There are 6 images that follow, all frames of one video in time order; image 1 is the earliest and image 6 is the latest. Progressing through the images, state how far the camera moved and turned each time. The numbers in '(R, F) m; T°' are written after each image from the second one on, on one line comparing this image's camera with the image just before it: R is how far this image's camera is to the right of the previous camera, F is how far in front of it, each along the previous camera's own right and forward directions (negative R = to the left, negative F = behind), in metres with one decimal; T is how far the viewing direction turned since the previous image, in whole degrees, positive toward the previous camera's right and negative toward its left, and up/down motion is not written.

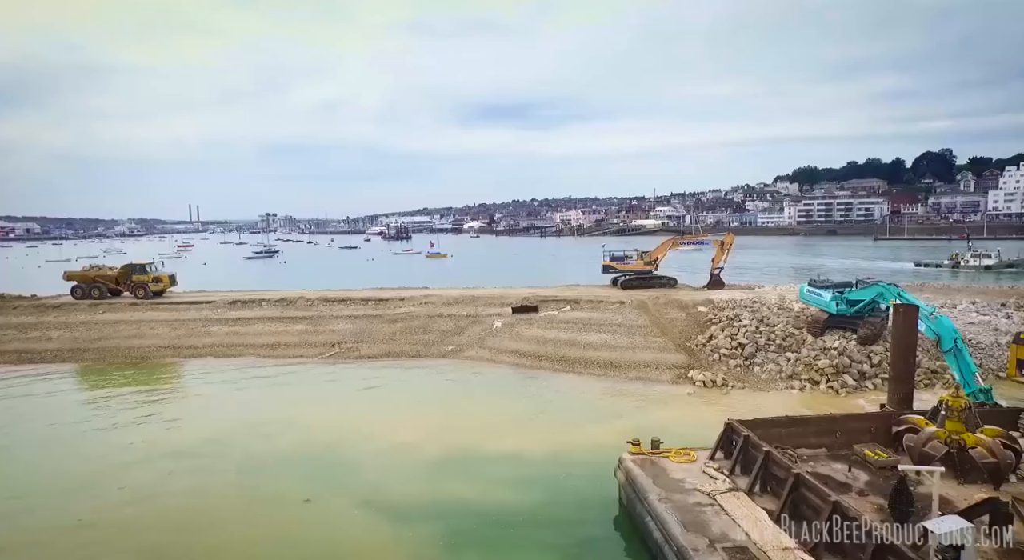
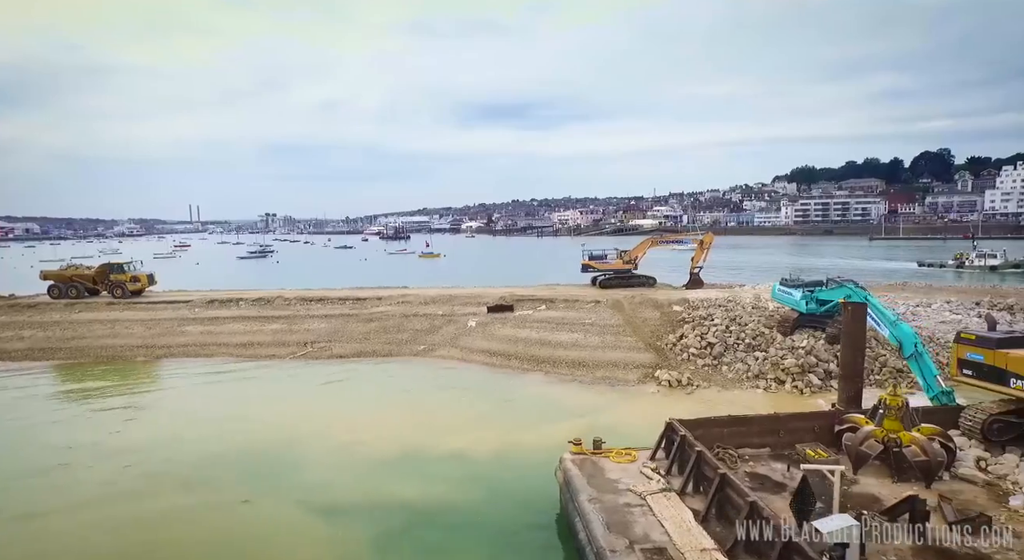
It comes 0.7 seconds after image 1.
(+1.0, +0.1) m; 0°
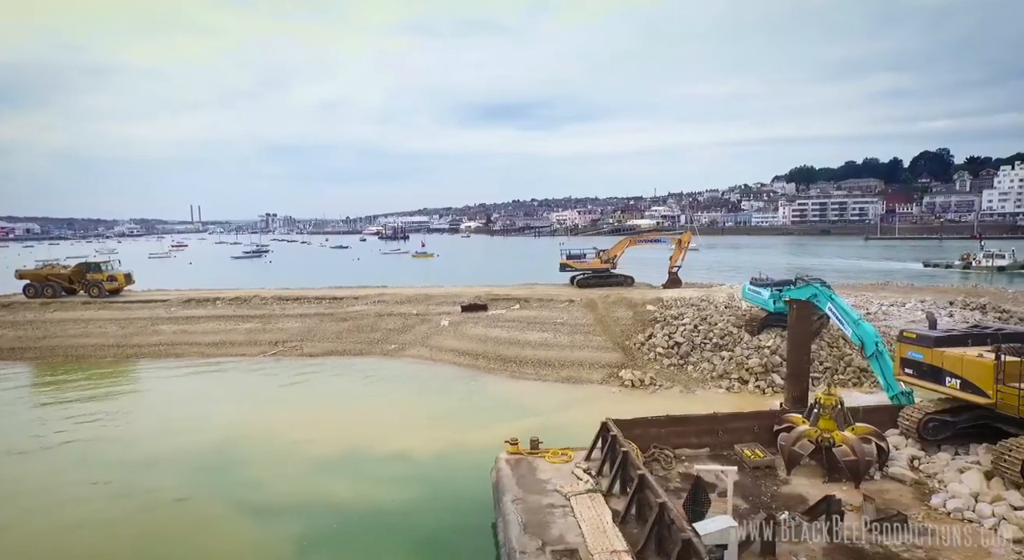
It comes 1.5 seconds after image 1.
(+1.0, +0.1) m; 0°
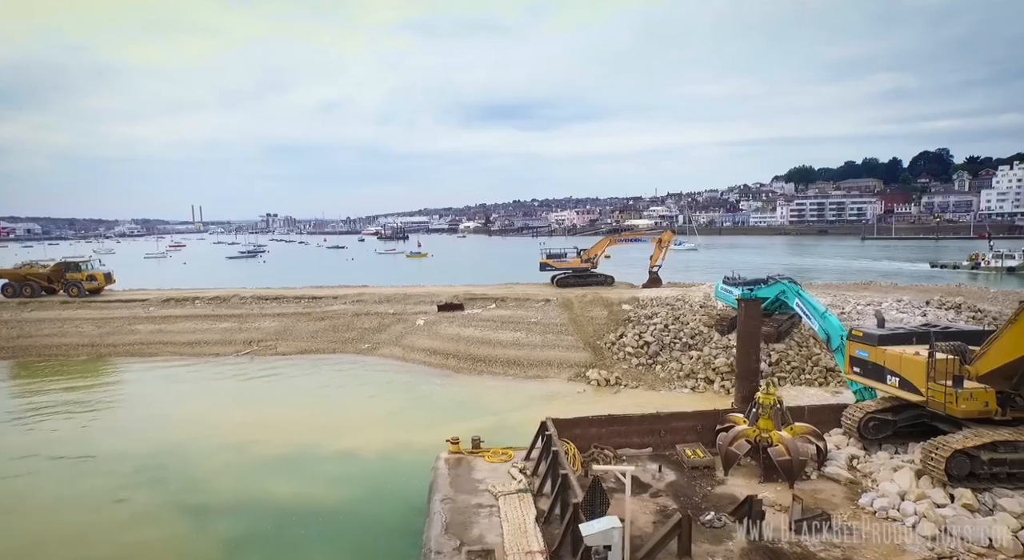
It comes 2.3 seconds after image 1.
(+0.9, +0.1) m; 0°
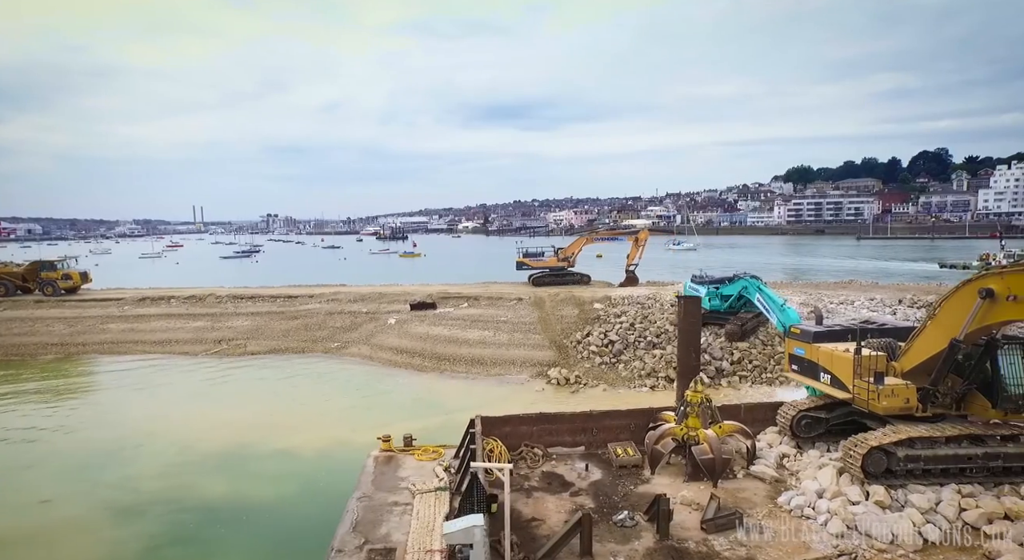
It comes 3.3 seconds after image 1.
(+1.1, +0.1) m; 0°
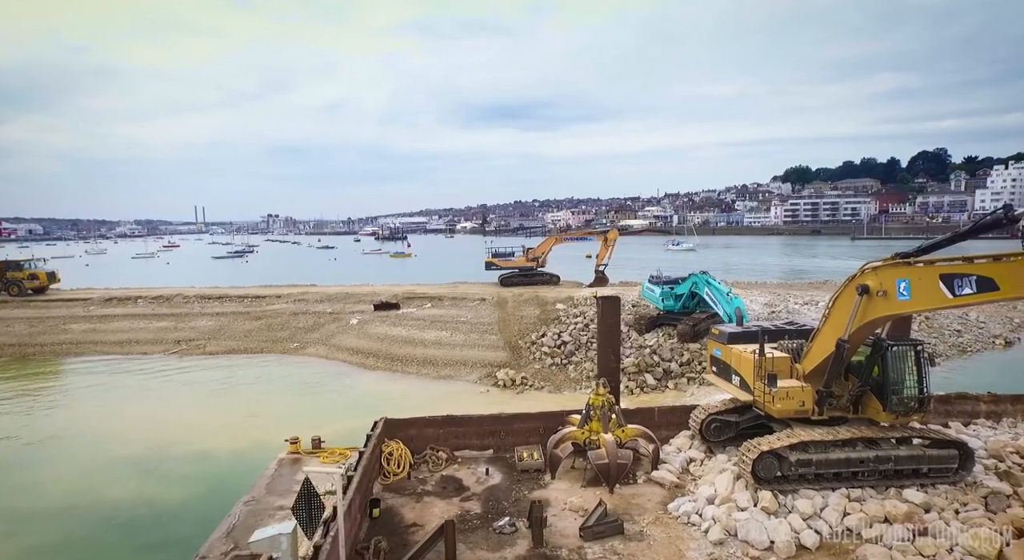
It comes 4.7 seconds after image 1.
(+1.4, +0.2) m; 0°
